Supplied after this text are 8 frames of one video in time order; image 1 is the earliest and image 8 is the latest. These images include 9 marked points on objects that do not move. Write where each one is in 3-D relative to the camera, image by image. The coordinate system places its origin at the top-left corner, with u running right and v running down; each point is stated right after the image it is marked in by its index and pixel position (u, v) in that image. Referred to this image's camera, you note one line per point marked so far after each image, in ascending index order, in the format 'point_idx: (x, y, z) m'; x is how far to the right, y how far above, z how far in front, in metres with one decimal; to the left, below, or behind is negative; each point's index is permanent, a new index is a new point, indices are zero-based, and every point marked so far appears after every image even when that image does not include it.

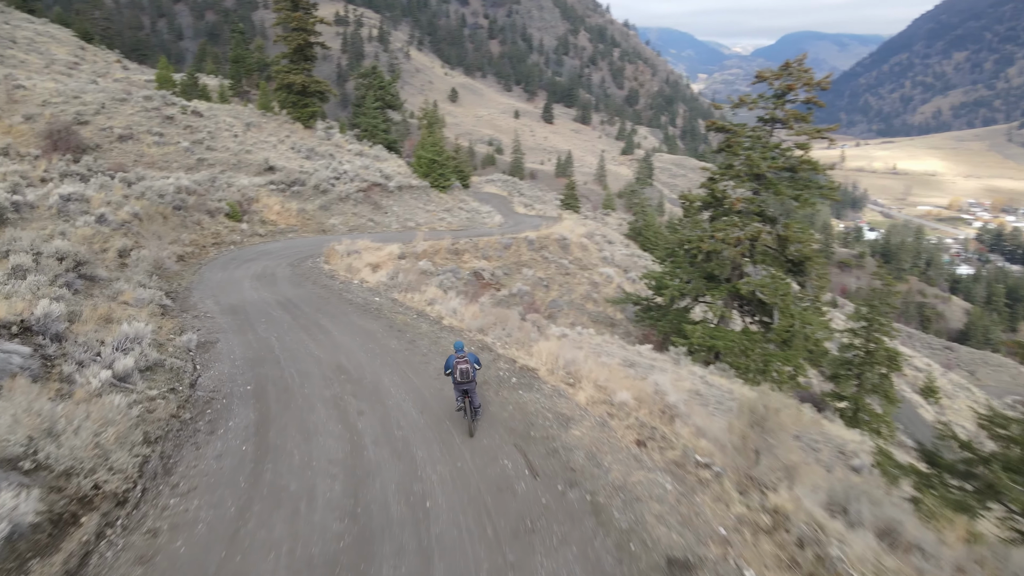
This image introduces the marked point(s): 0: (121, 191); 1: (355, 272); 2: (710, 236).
0: (-10.2, +2.5, +18.9) m
1: (-3.4, +0.4, +15.3) m
2: (+4.8, +1.3, +17.6) m
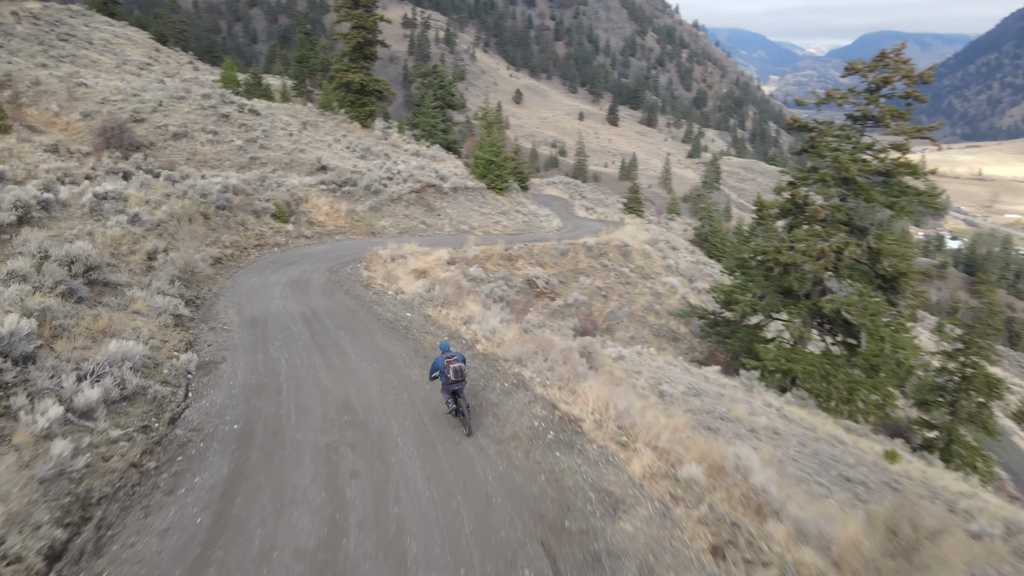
0: (-8.8, +2.5, +18.3) m
1: (-2.3, +0.2, +14.1) m
2: (+6.0, +0.9, +15.7) m
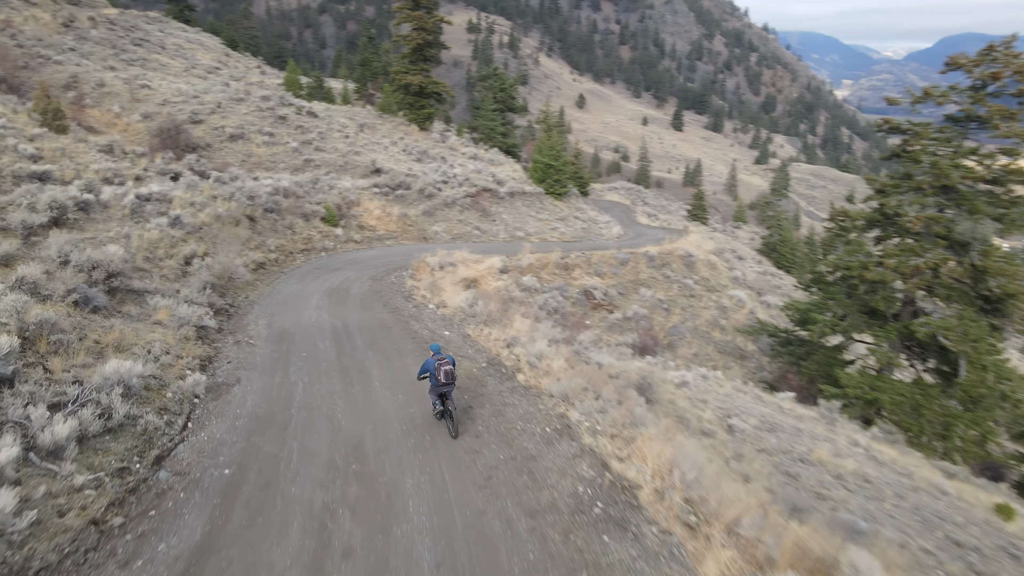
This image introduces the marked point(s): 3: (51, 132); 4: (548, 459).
0: (-7.5, +2.4, +17.8) m
1: (-1.4, 0.0, +13.1) m
2: (+7.1, +0.5, +14.1) m
3: (-12.6, +4.3, +19.8) m
4: (+0.3, -1.3, +5.5) m
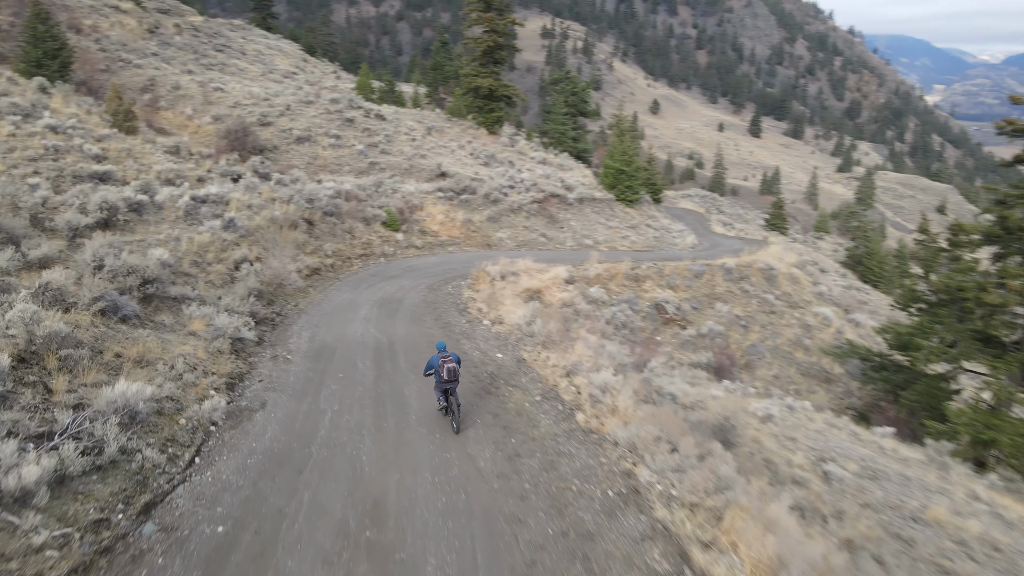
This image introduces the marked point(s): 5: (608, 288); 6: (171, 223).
0: (-5.9, +2.3, +17.4) m
1: (-0.3, -0.2, +12.2) m
2: (+8.2, +0.1, +12.3) m
3: (-10.8, +4.3, +19.9) m
4: (+0.6, -1.5, +4.4) m
5: (+2.6, 0.0, +19.4) m
6: (-6.2, +1.2, +13.1) m
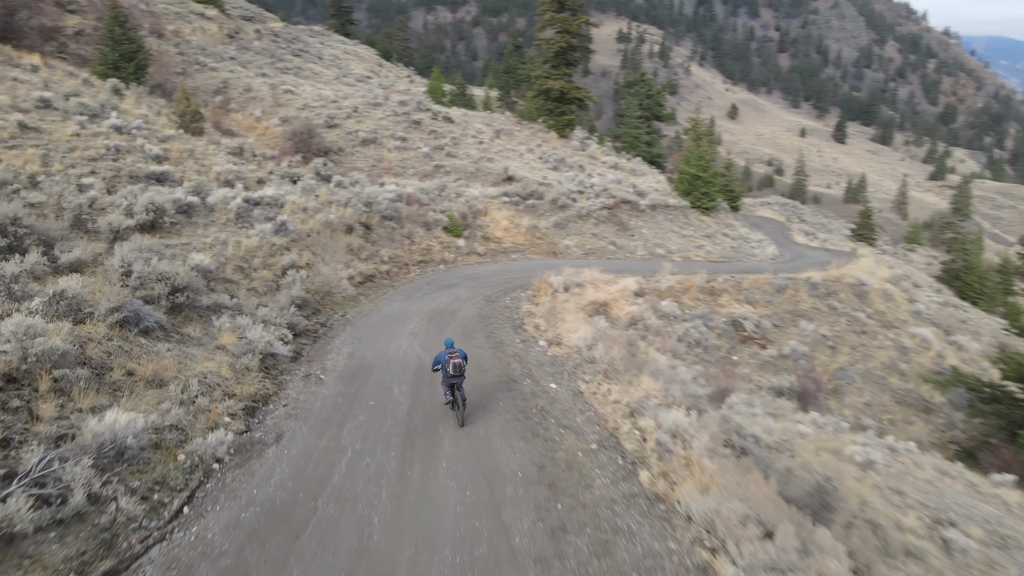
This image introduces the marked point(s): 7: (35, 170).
0: (-4.3, +2.1, +16.9) m
1: (+0.6, -0.4, +11.1) m
2: (+9.2, -0.3, +10.4) m
3: (-8.9, +4.2, +19.8) m
4: (+0.8, -1.7, +3.2) m
5: (+4.2, -0.3, +18.1) m
6: (-5.1, +1.1, +12.6) m
7: (-8.2, +2.0, +12.4) m
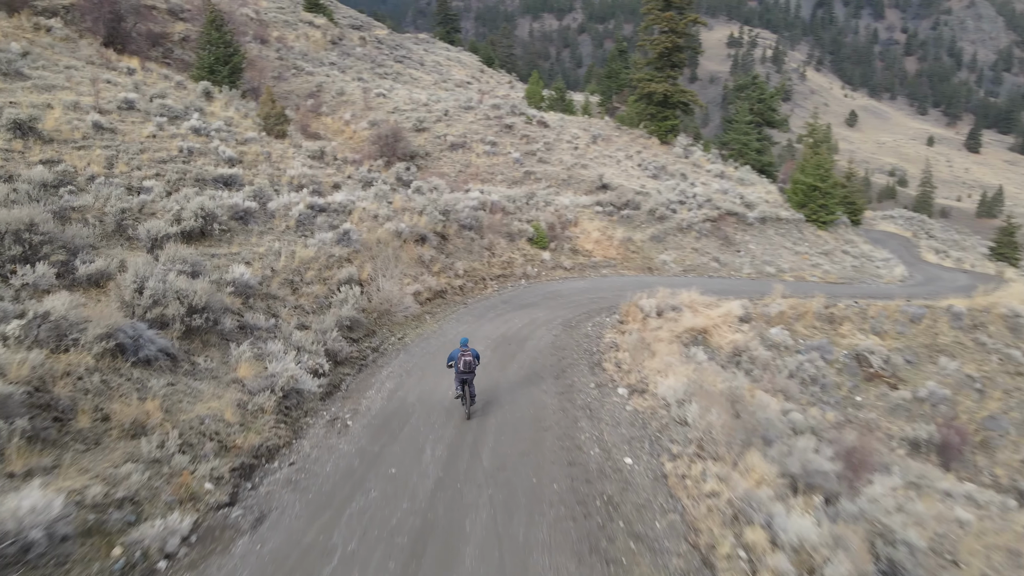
0: (-2.4, +1.8, +15.7) m
1: (+1.7, -0.8, +9.3) m
2: (+10.0, -1.0, +7.5) m
3: (-6.5, +4.0, +19.3) m
4: (+0.7, -1.9, +1.5) m
5: (+6.1, -0.9, +15.7) m
6: (-3.7, +0.9, +11.6) m
7: (-6.8, +1.9, +11.8) m
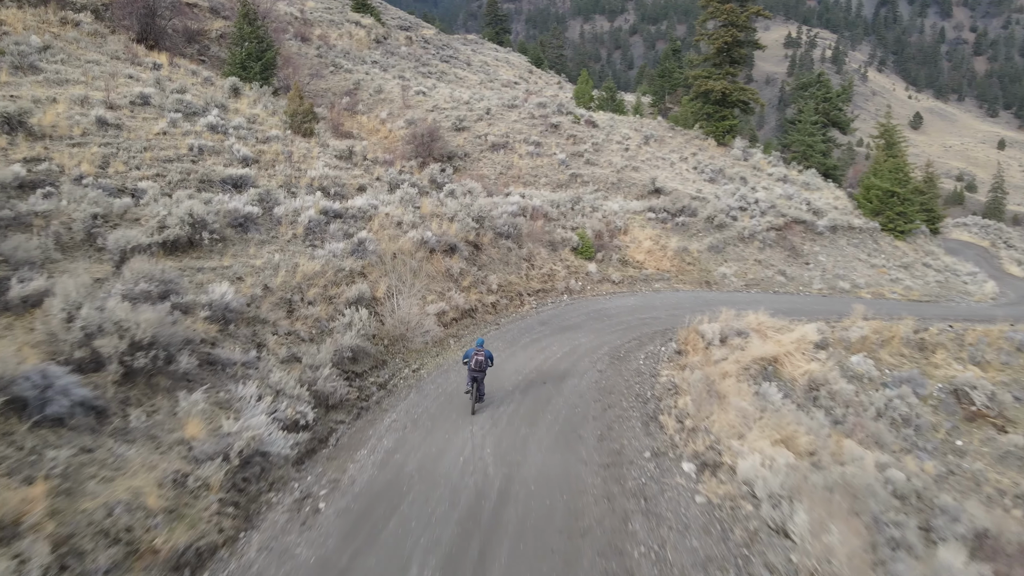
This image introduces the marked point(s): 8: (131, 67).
0: (-1.6, +1.5, +14.1) m
1: (+2.0, -1.1, +7.4) m
2: (+10.2, -1.4, +5.1) m
3: (-5.4, +3.8, +18.0) m
4: (+0.5, -2.2, -0.3) m
5: (+6.9, -1.3, +13.6) m
6: (-3.2, +0.6, +10.1) m
7: (-6.2, +1.7, +10.5) m
8: (-10.1, +5.9, +19.2) m
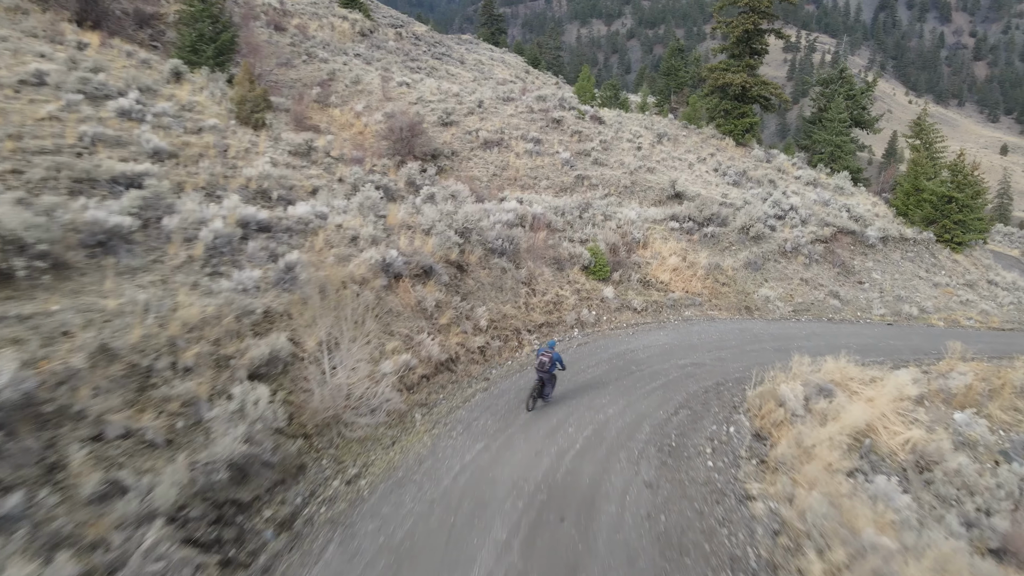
0: (-1.6, +1.0, +10.8) m
1: (+2.0, -1.6, +4.1) m
2: (+10.2, -1.9, +1.8) m
3: (-5.5, +3.3, +14.6) m
4: (+0.5, -2.6, -3.6) m
5: (+6.8, -1.8, +10.3) m
6: (-3.2, +0.2, +6.7) m
7: (-6.3, +1.2, +7.2) m
8: (-10.2, +5.3, +15.9) m
